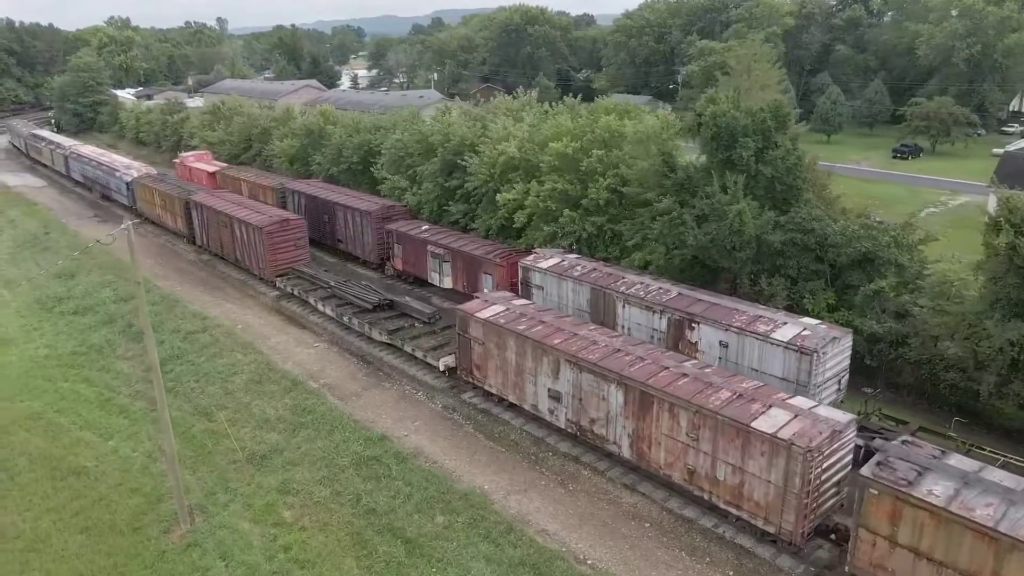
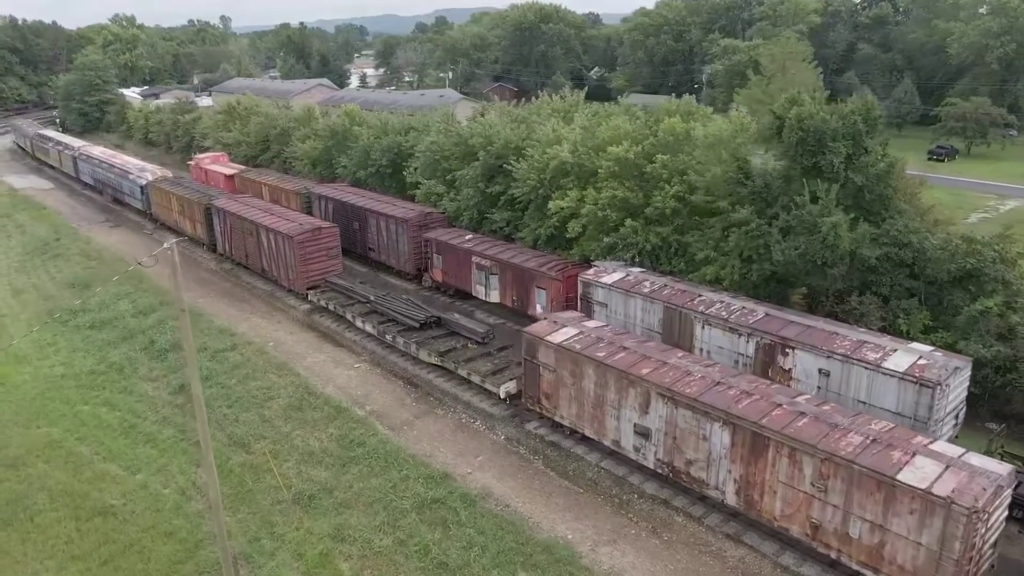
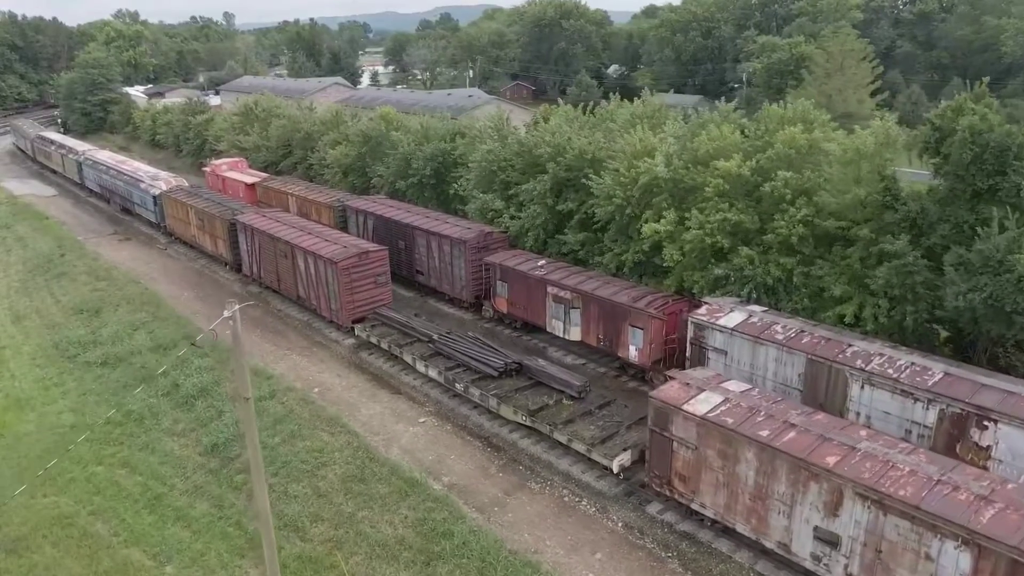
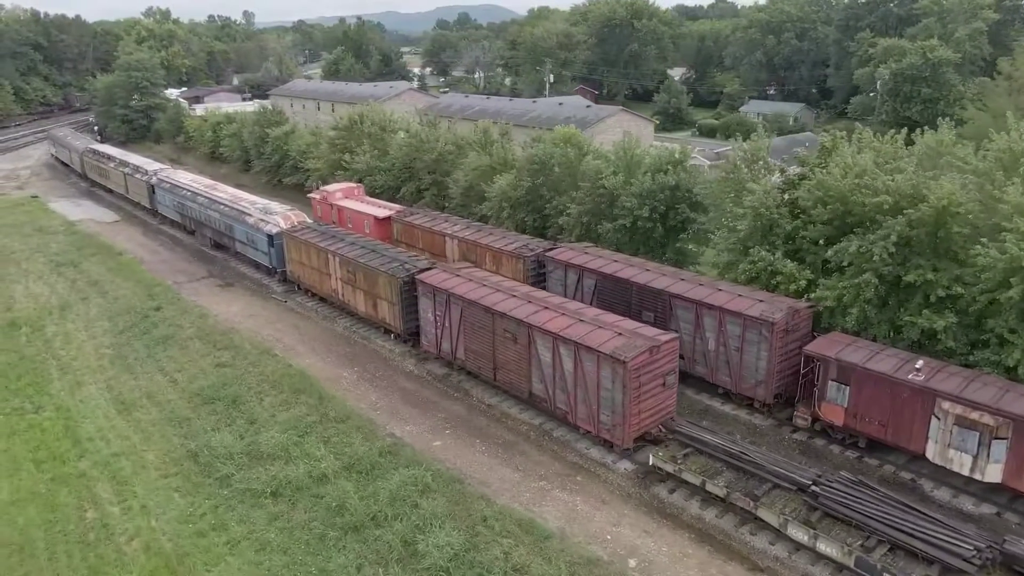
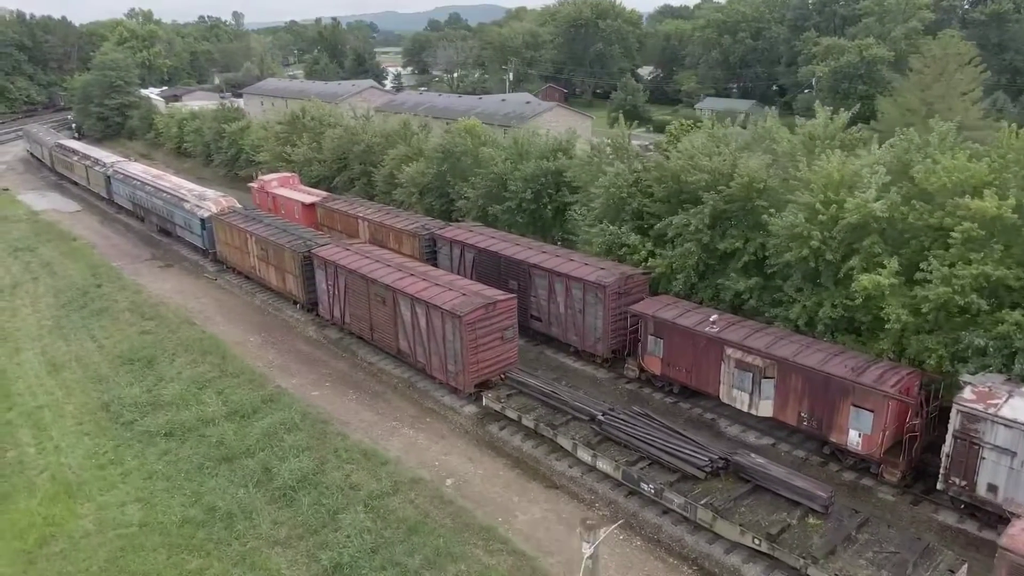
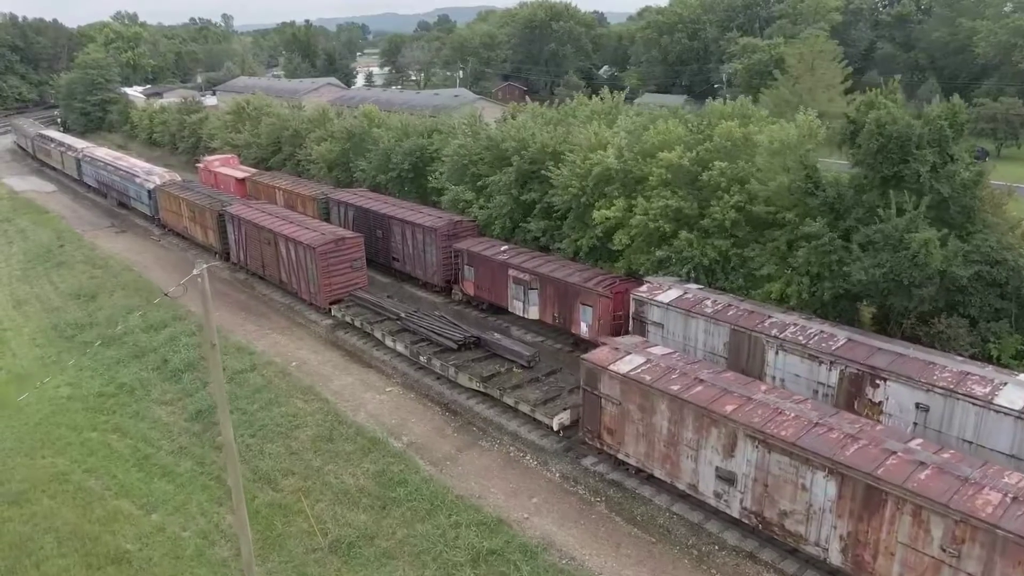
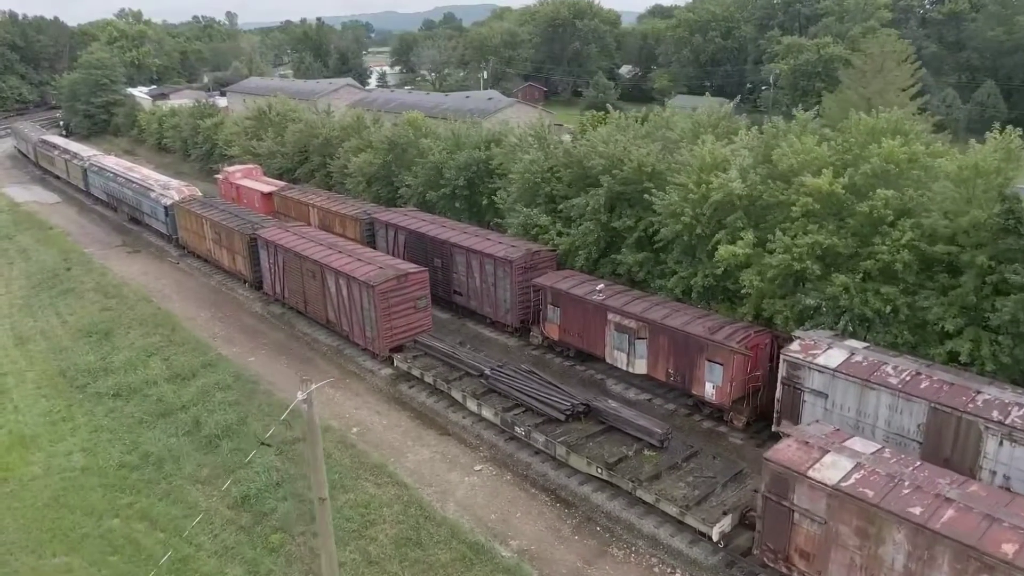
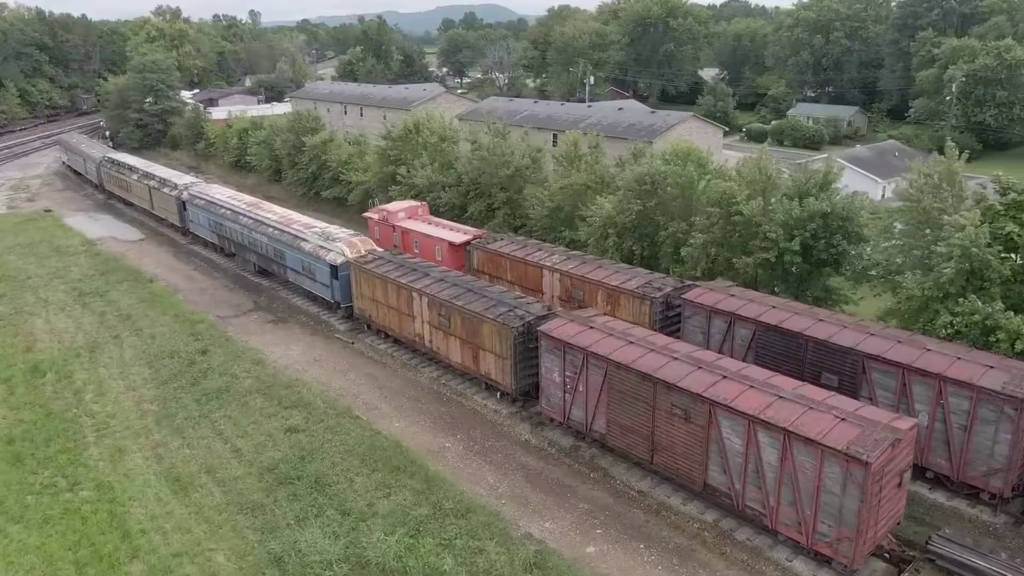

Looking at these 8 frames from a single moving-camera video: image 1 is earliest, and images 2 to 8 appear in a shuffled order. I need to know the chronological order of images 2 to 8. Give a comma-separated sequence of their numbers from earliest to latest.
2, 6, 3, 7, 5, 4, 8
